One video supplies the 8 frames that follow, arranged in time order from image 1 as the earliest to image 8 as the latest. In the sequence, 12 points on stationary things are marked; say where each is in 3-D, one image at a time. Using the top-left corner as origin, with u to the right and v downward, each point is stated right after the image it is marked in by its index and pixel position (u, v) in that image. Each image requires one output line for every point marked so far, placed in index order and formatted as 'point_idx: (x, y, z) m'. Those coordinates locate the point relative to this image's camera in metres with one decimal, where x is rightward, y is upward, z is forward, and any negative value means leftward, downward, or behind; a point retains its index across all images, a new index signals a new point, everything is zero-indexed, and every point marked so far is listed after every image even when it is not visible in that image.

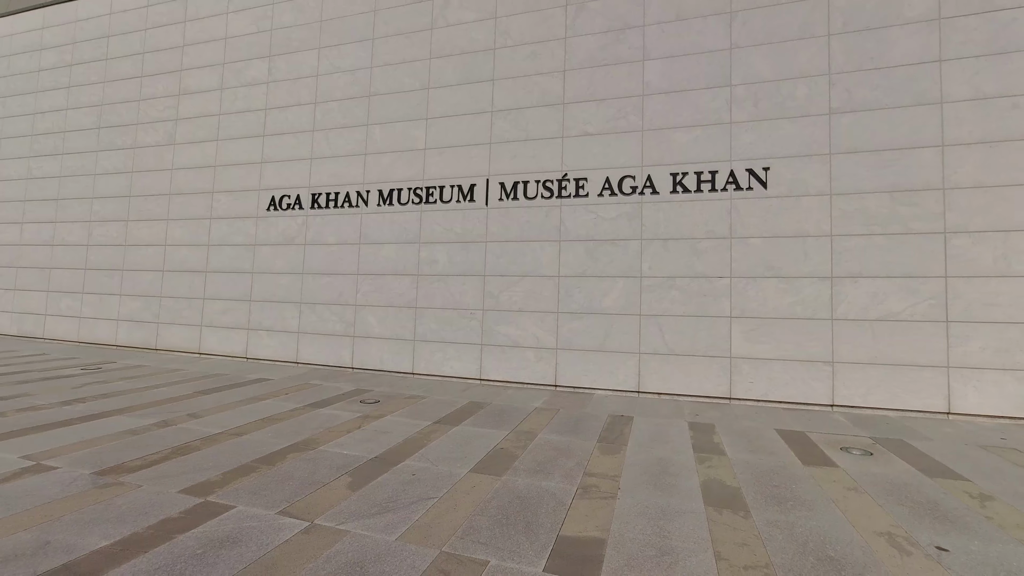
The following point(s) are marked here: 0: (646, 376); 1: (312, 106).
0: (+2.6, -1.7, +8.9) m
1: (-5.2, +4.8, +12.0) m
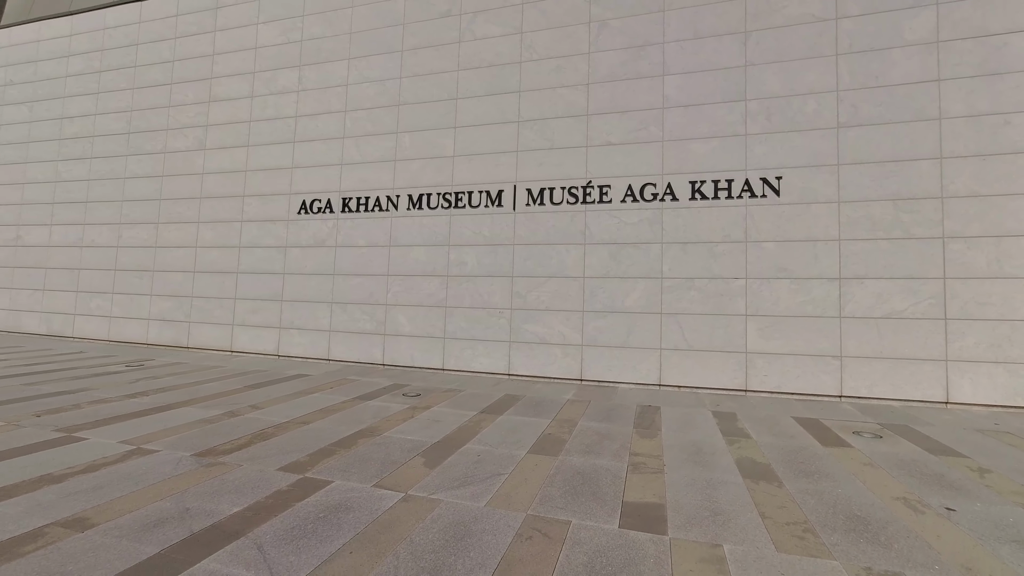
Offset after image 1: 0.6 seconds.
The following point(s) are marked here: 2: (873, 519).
0: (+3.3, -1.7, +9.5) m
1: (-4.7, +4.8, +12.5) m
2: (+3.3, -2.1, +4.0) m
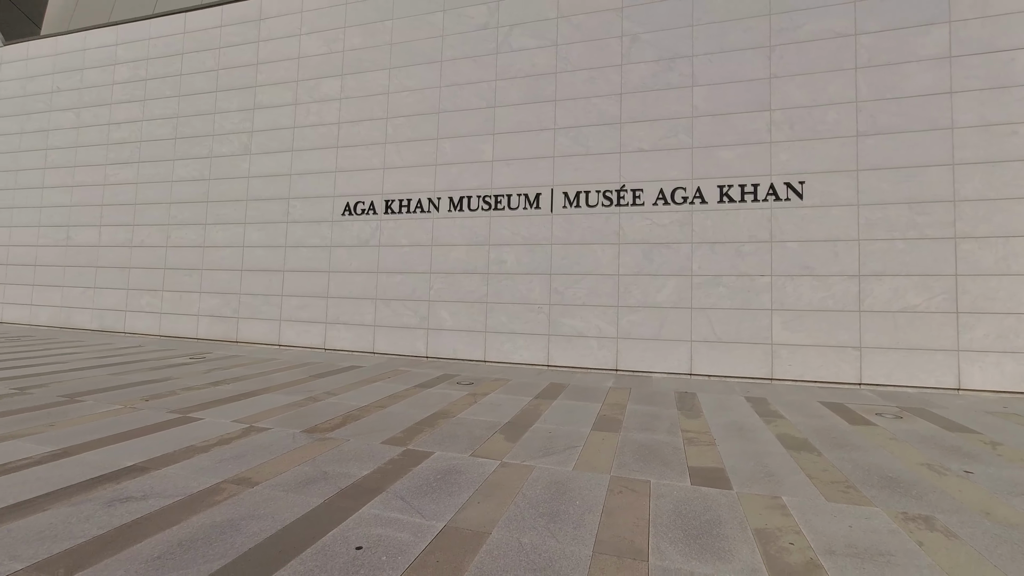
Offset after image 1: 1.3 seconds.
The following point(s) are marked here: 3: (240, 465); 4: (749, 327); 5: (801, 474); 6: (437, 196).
0: (+4.2, -1.6, +10.3) m
1: (-3.7, +4.9, +13.2) m
2: (+4.2, -2.0, +4.8) m
3: (-3.1, -2.0, +5.1) m
4: (+5.3, -0.9, +10.0) m
5: (+3.2, -2.0, +4.9) m
6: (-2.1, +2.6, +12.5) m
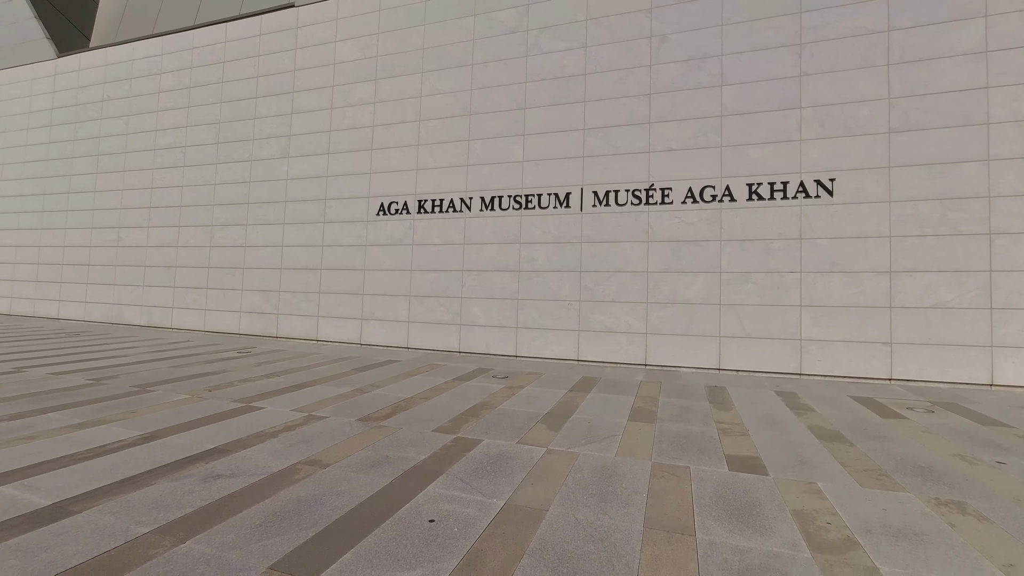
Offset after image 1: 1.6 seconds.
0: (+5.0, -1.6, +10.5) m
1: (-2.9, +5.0, +13.7) m
2: (+4.7, -2.0, +5.0) m
3: (-2.5, -2.0, +5.6) m
4: (+6.0, -0.8, +10.2) m
5: (+3.7, -2.0, +5.2) m
6: (-1.2, +2.6, +12.9) m
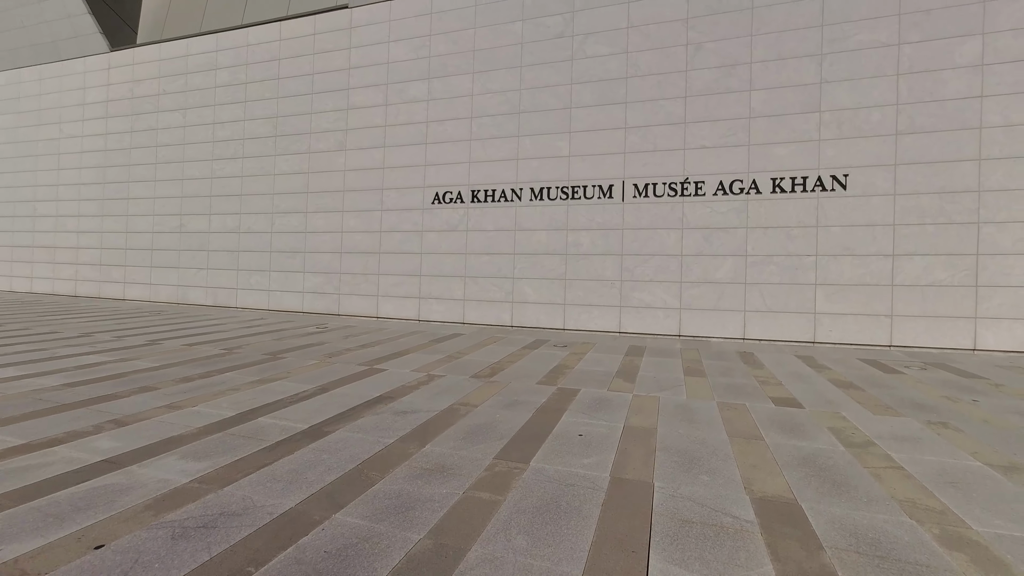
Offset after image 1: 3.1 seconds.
0: (+6.4, -1.1, +12.2) m
1: (-1.5, +5.6, +15.0) m
2: (+6.3, -1.7, +6.8) m
3: (-1.0, -1.7, +7.3) m
4: (+7.5, -0.3, +11.9) m
5: (+5.3, -1.8, +7.0) m
6: (+0.2, +3.2, +14.4) m
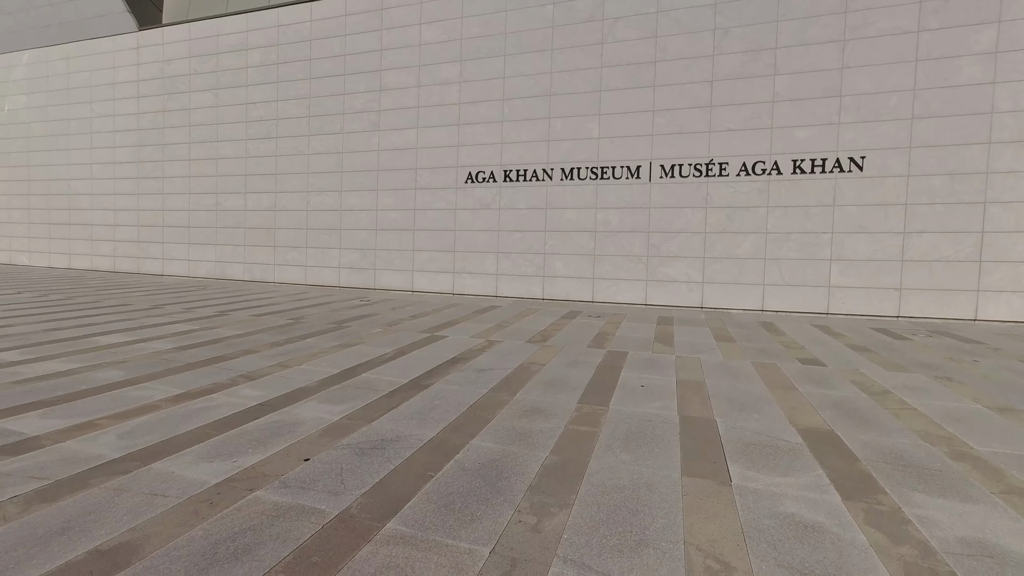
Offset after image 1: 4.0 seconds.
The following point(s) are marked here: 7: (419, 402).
0: (+7.5, -0.3, +13.2) m
1: (-0.4, +6.5, +15.7) m
2: (+7.3, -1.3, +7.8) m
3: (+0.1, -1.3, +8.3) m
4: (+8.5, +0.4, +12.8) m
5: (+6.3, -1.3, +8.0) m
6: (+1.2, +4.1, +15.2) m
7: (-1.2, -1.5, +6.0) m
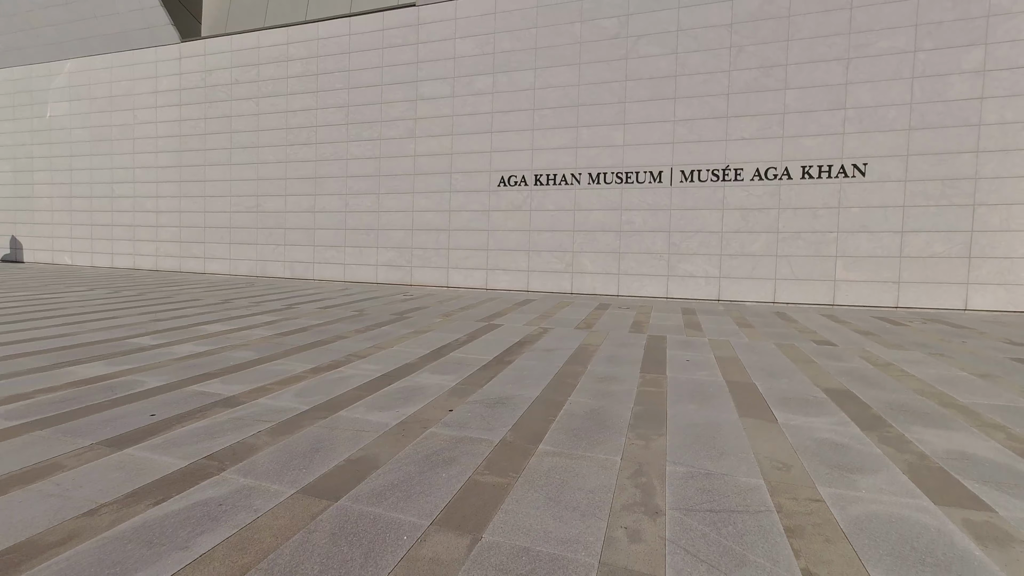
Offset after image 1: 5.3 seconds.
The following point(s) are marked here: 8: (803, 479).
0: (+8.7, -0.1, +14.6) m
1: (+0.7, +6.6, +17.0) m
2: (+8.5, -1.1, +9.2) m
3: (+1.3, -1.1, +9.7) m
4: (+9.7, +0.6, +14.2) m
5: (+7.5, -1.1, +9.4) m
6: (+2.4, +4.3, +16.5) m
7: (0.0, -1.4, +7.3) m
8: (+2.6, -1.7, +4.1) m
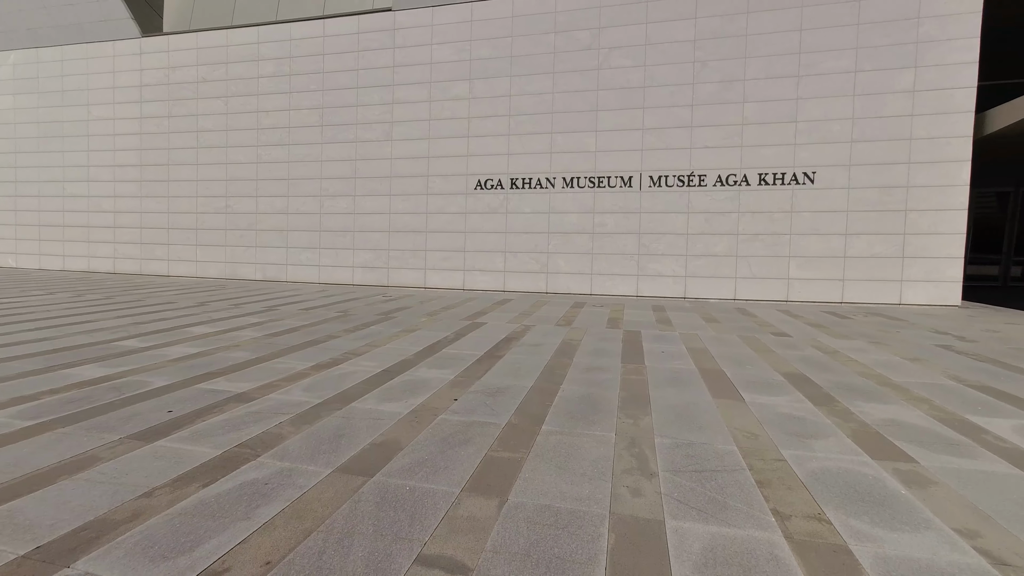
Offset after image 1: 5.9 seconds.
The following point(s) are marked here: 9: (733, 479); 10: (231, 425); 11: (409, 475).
0: (+8.0, 0.0, +15.8) m
1: (-0.2, +6.6, +17.6) m
2: (+8.2, -1.0, +10.4) m
3: (+1.0, -1.1, +10.3) m
4: (+9.0, +0.7, +15.5) m
5: (+7.2, -1.1, +10.5) m
6: (+1.5, +4.3, +17.2) m
7: (-0.1, -1.4, +7.9) m
8: (+2.8, -1.7, +4.8) m
9: (+2.0, -1.7, +4.1) m
10: (-3.2, -1.6, +5.2) m
11: (-1.0, -1.8, +4.2) m
